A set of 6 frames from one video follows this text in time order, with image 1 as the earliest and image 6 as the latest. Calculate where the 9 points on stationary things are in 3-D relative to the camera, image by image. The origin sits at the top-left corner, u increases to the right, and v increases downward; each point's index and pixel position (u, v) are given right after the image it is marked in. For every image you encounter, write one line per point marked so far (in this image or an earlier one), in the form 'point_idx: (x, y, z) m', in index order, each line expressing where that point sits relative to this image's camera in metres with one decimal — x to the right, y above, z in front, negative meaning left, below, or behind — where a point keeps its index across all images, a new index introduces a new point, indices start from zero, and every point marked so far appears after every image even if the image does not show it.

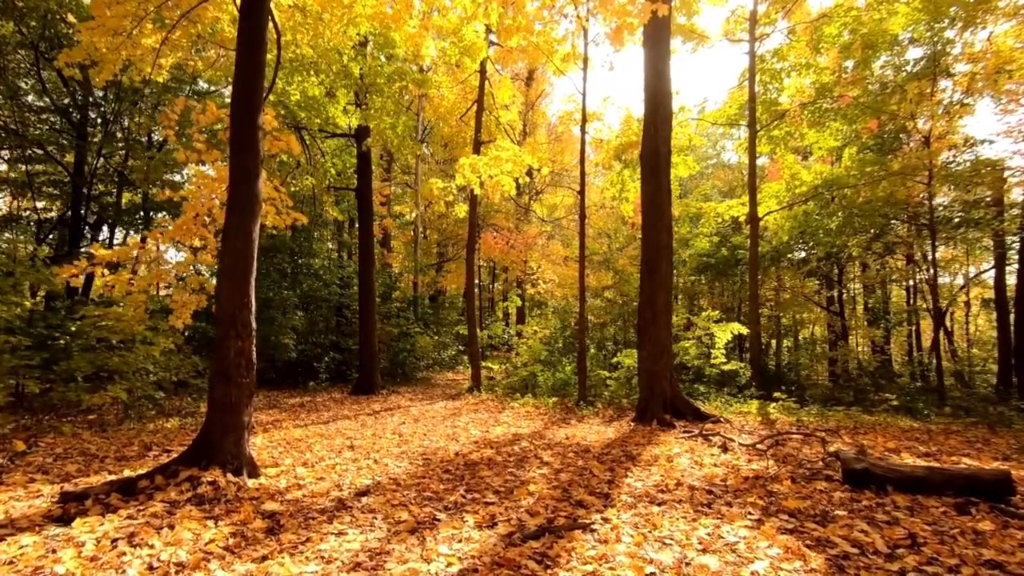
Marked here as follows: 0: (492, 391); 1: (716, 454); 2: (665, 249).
0: (-0.5, -2.5, +12.1) m
1: (+2.2, -1.8, +5.5) m
2: (+2.6, +0.6, +8.5) m
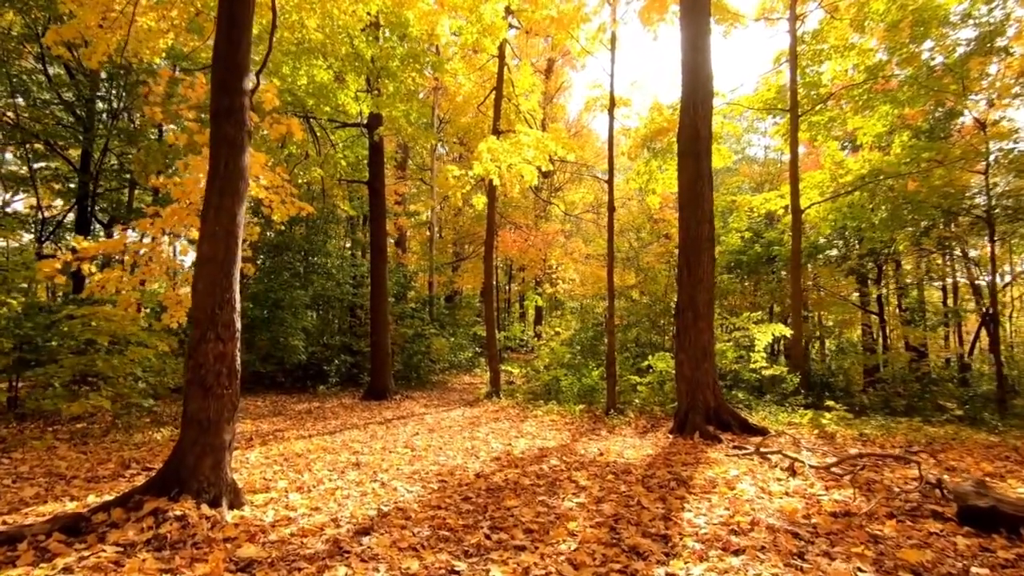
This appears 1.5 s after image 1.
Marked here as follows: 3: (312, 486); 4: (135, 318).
0: (0.0, -2.5, +11.3) m
1: (+2.5, -1.8, +4.6) m
2: (+2.9, +0.7, +7.6) m
3: (-1.7, -1.7, +4.3) m
4: (-5.2, -0.4, +7.0) m
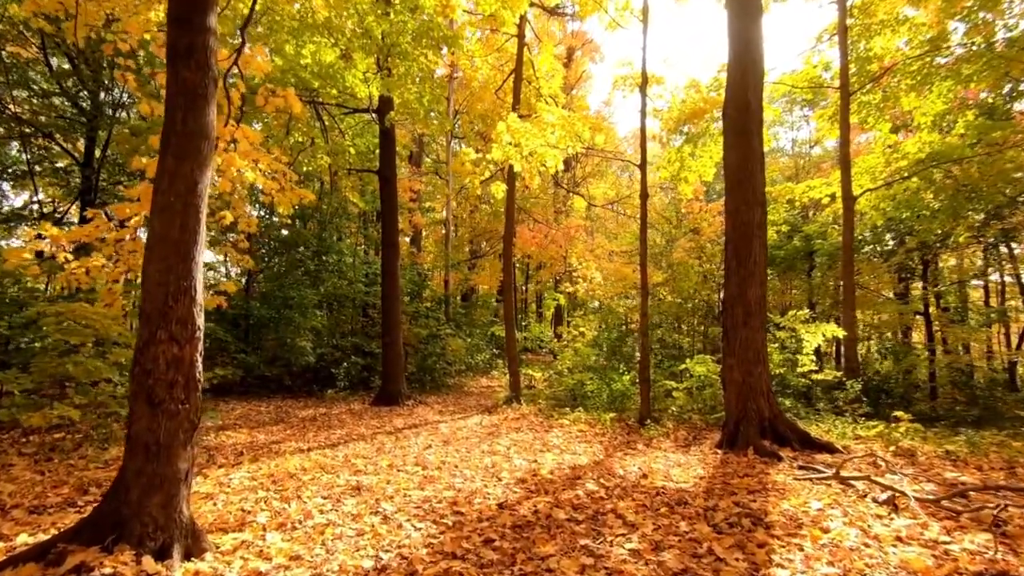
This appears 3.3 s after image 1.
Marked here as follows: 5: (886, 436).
0: (+0.5, -2.4, +10.4) m
1: (+2.7, -1.7, +3.7) m
2: (+3.3, +0.7, +6.7) m
3: (-1.5, -1.6, +3.5) m
4: (-4.9, -0.4, +6.3) m
5: (+4.8, -1.9, +6.5) m
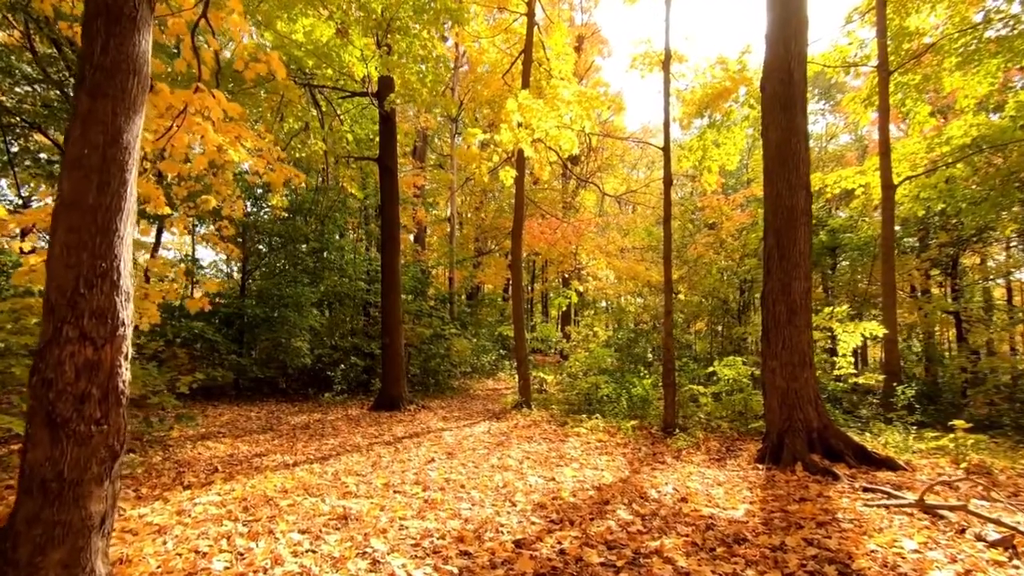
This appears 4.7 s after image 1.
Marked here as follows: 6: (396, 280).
0: (+0.7, -2.3, +9.7) m
1: (+2.8, -1.6, +2.9) m
2: (+3.4, +0.8, +5.9) m
3: (-1.4, -1.5, +2.8) m
4: (-4.7, -0.3, +5.6) m
5: (+5.0, -1.8, +5.7) m
6: (-2.3, +0.2, +10.2) m
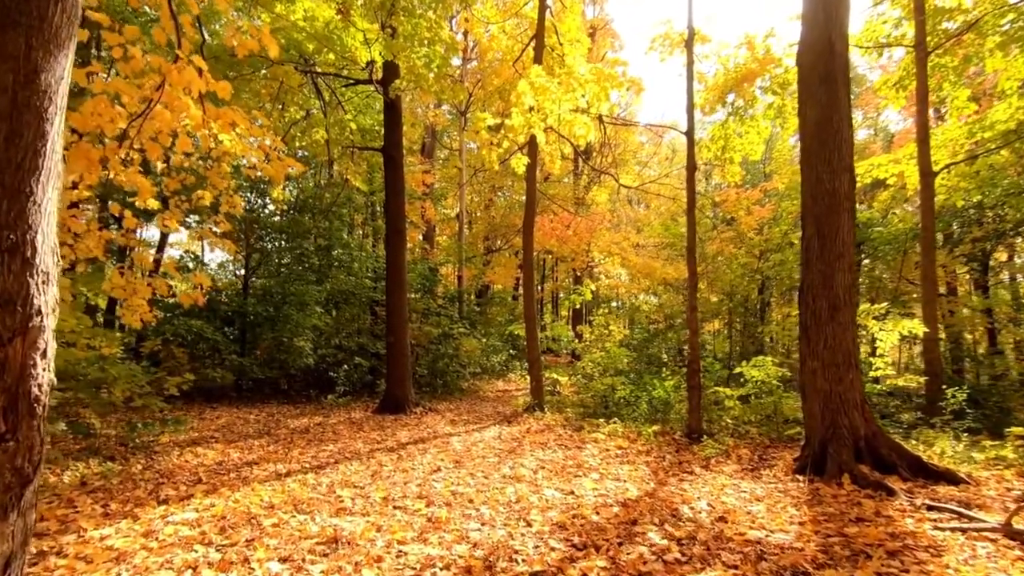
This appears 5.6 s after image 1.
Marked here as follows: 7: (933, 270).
0: (+0.9, -2.2, +9.2) m
1: (+2.9, -1.5, +2.4) m
2: (+3.5, +0.9, +5.3) m
3: (-1.3, -1.5, +2.3) m
4: (-4.6, -0.2, +5.1) m
5: (+5.1, -1.8, +5.1) m
6: (-2.1, +0.2, +9.8) m
7: (+7.1, +0.3, +8.5) m
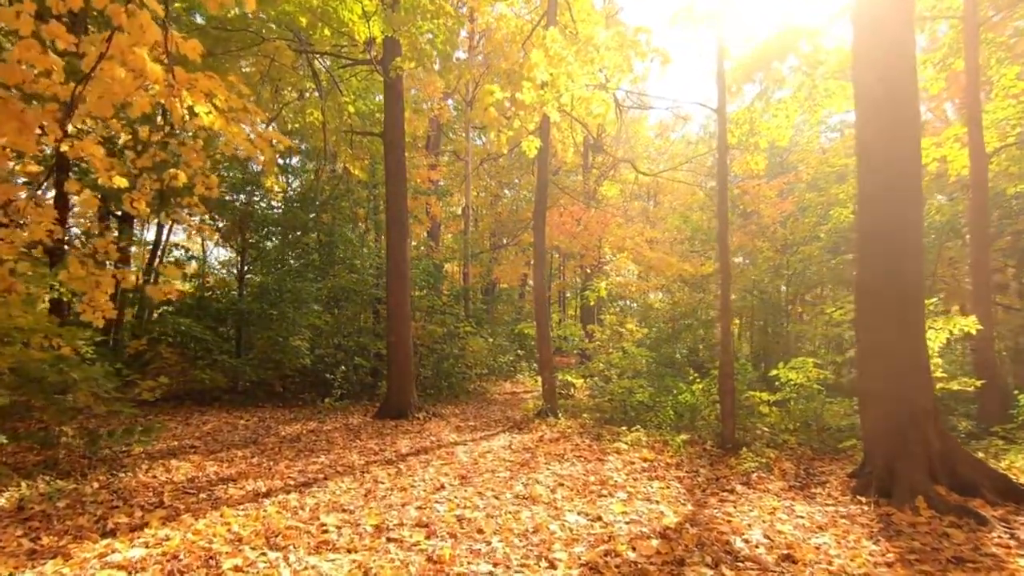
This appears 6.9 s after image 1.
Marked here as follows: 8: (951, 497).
0: (+1.0, -2.2, +8.5) m
1: (+3.0, -1.4, +1.6) m
2: (+3.7, +1.0, +4.6) m
3: (-1.2, -1.4, +1.6) m
4: (-4.5, -0.1, +4.5) m
5: (+5.2, -1.7, +4.4) m
6: (-2.0, +0.3, +9.1) m
7: (+7.3, +0.4, +7.8) m
8: (+3.6, -1.7, +4.1) m
